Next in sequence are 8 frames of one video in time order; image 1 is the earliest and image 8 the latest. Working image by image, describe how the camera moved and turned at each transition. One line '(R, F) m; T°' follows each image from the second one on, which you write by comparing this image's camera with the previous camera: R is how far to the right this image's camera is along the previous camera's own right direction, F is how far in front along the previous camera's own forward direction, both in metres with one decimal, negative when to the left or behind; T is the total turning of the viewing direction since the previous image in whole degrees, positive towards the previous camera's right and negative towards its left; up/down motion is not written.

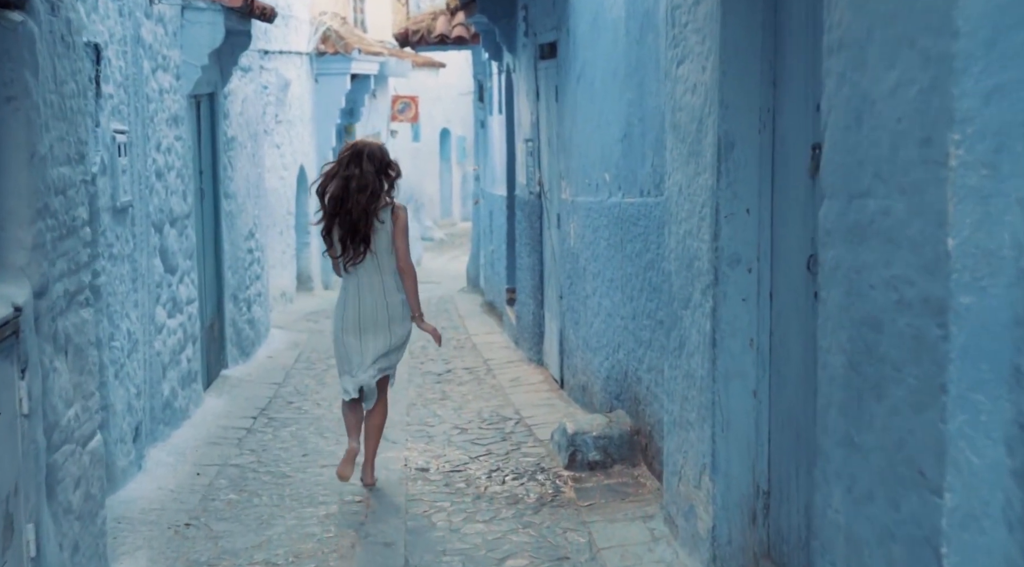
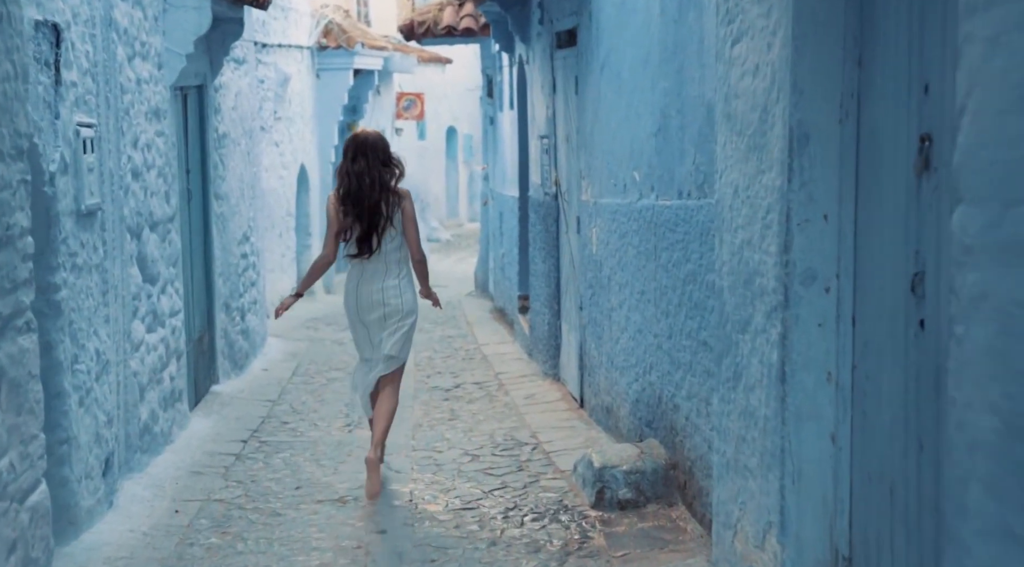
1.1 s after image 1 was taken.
(-0.1, +0.8) m; 0°
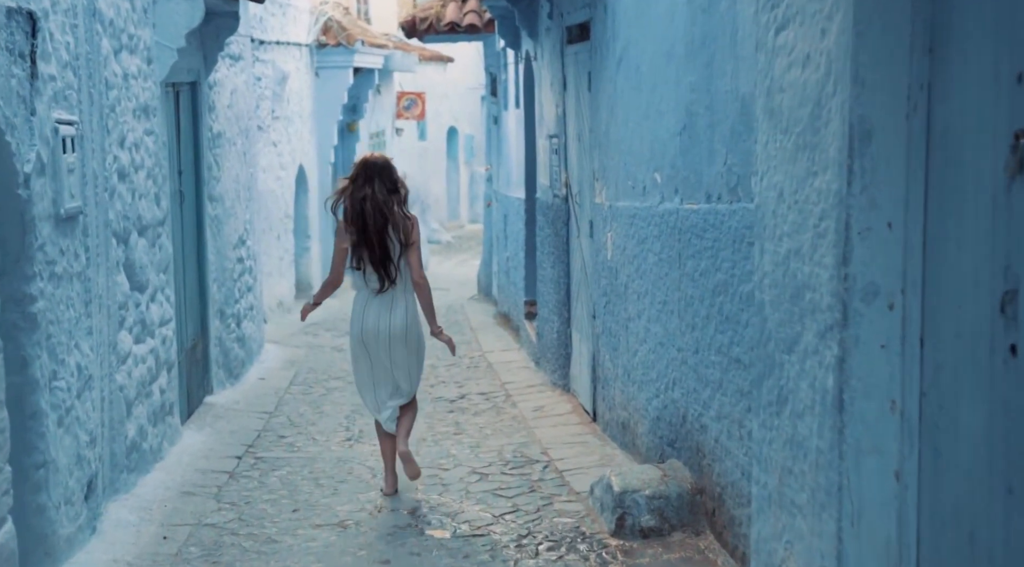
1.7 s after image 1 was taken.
(-0.1, +0.4) m; 0°
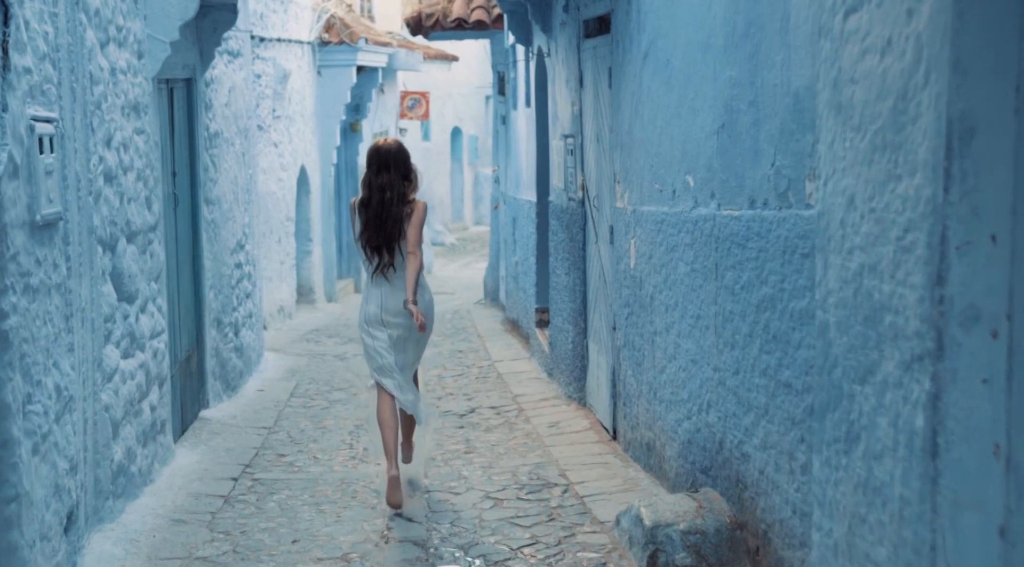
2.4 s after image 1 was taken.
(-0.1, +0.5) m; 0°
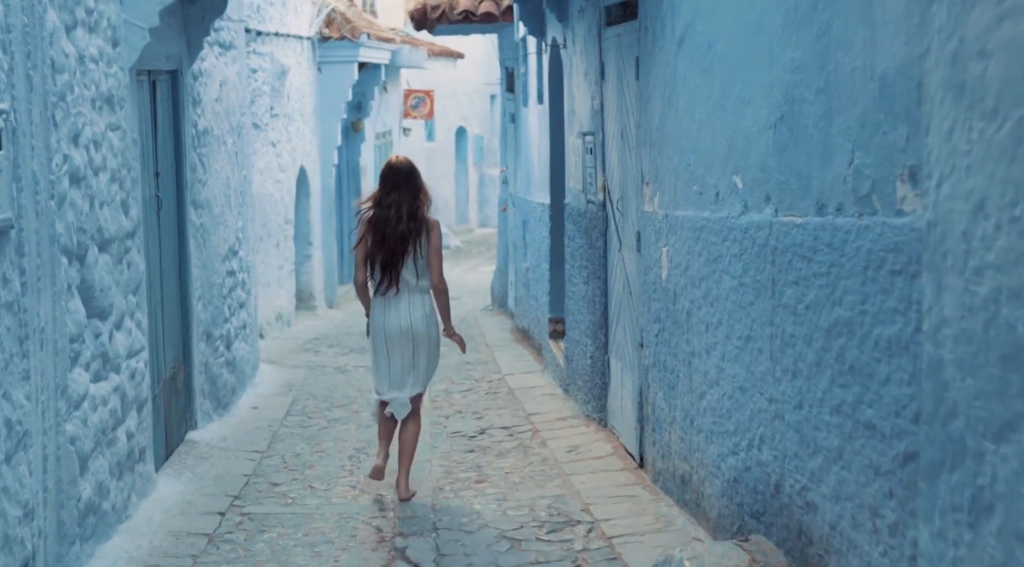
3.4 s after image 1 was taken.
(-0.1, +0.7) m; 0°
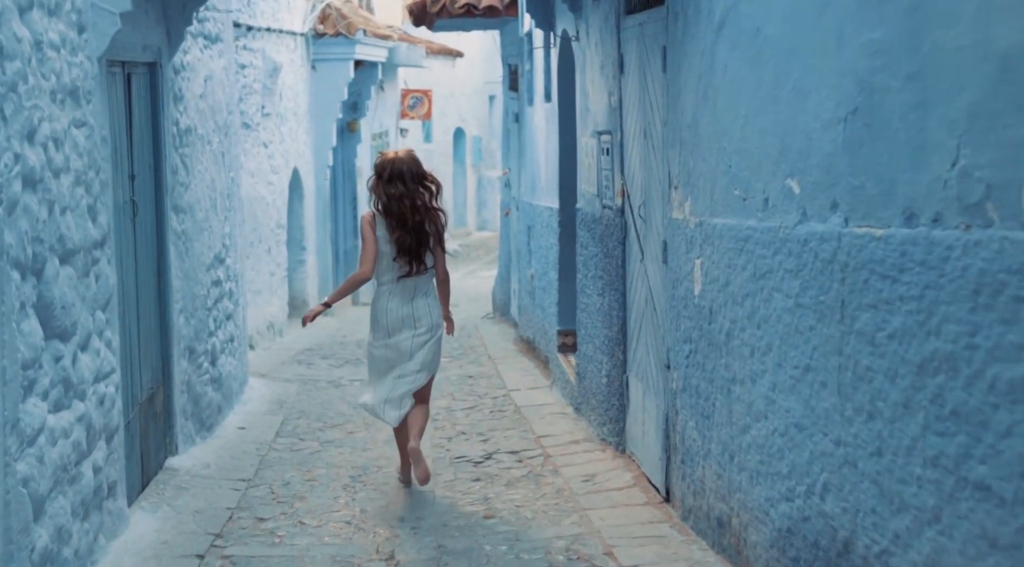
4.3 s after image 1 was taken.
(-0.1, +0.7) m; 0°
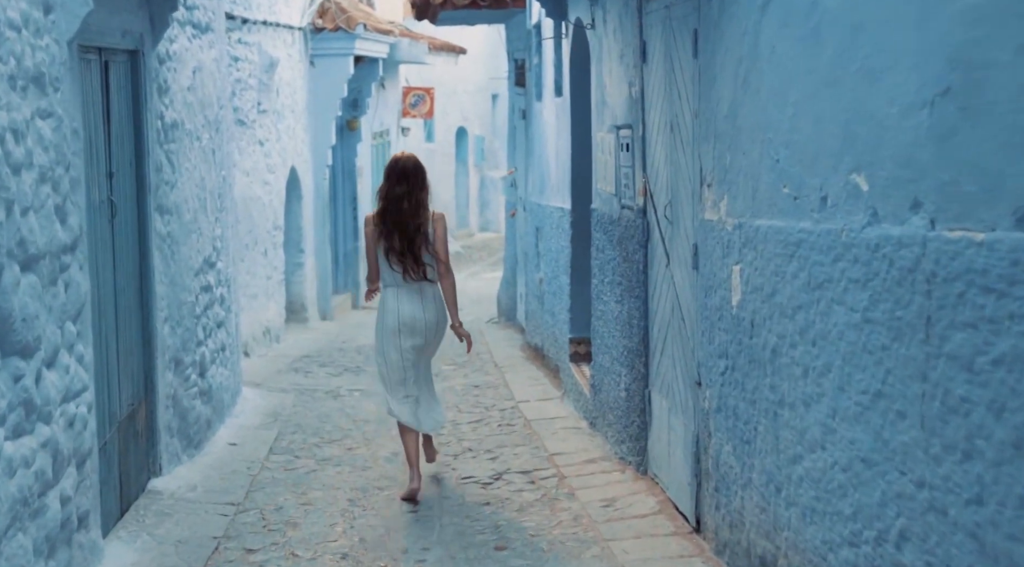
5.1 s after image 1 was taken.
(-0.1, +0.6) m; 0°
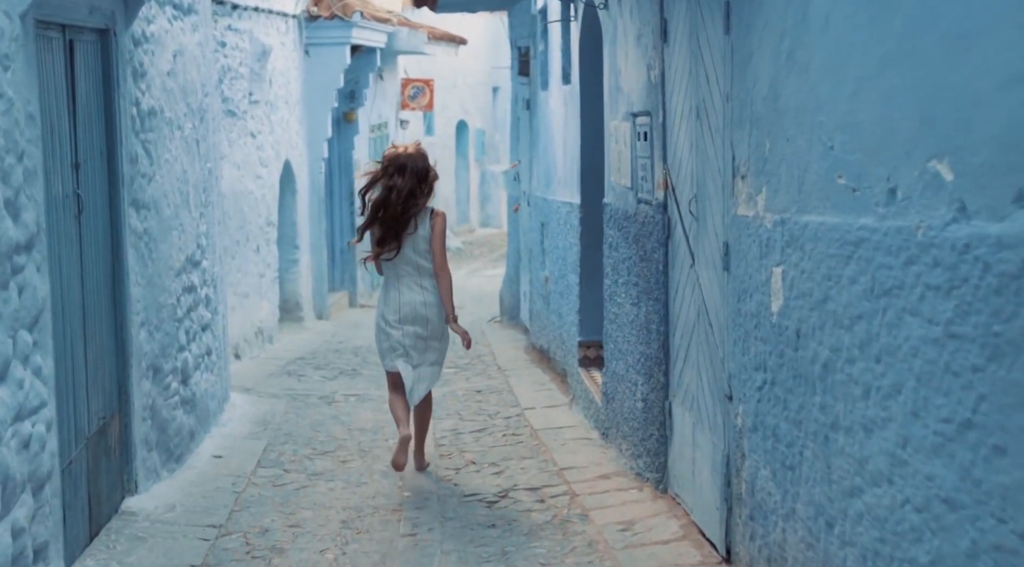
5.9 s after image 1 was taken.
(0.0, +0.6) m; 0°
